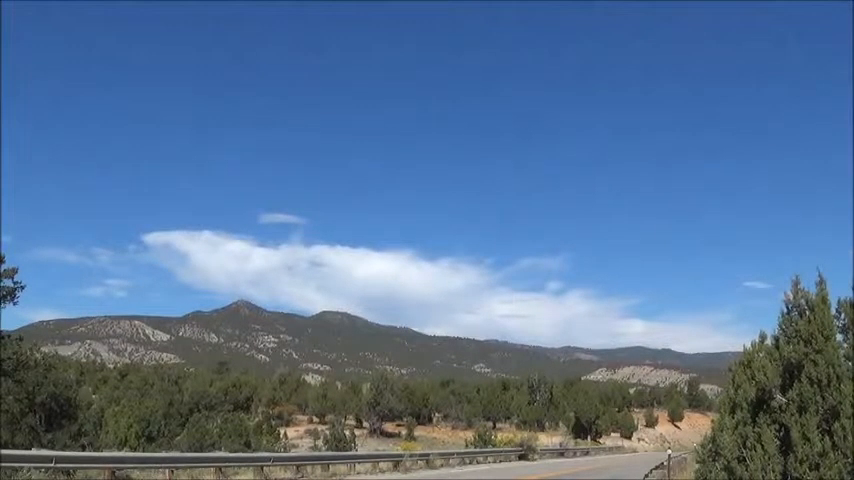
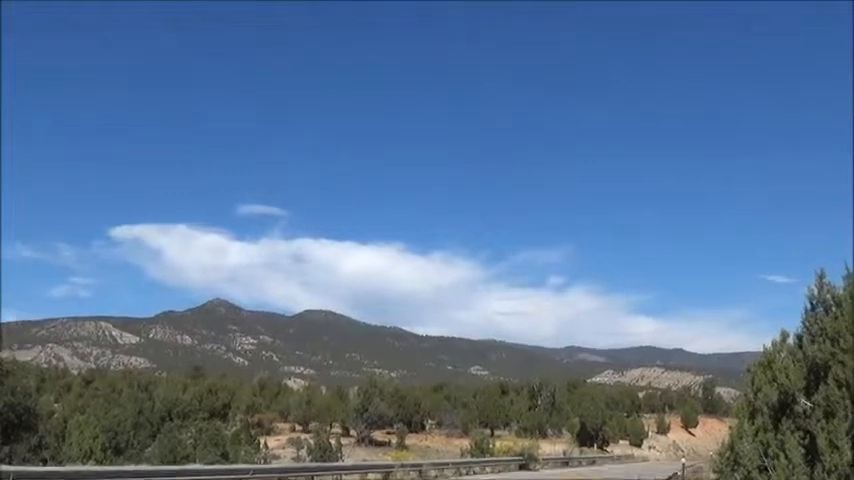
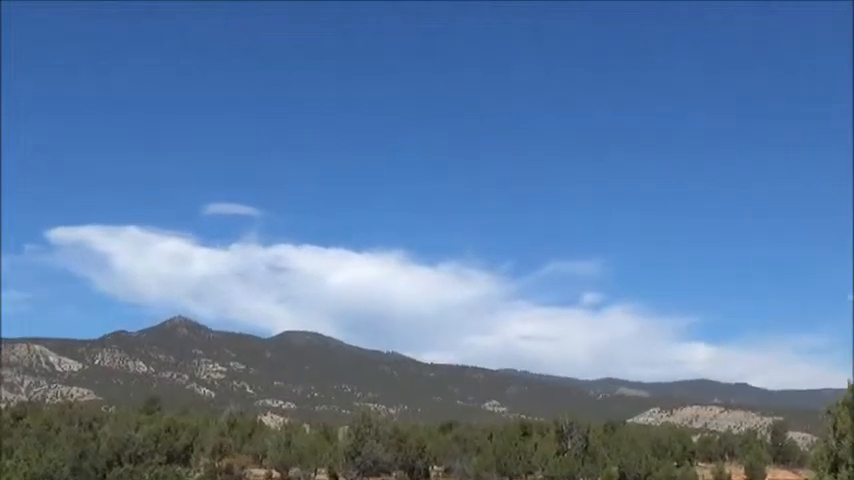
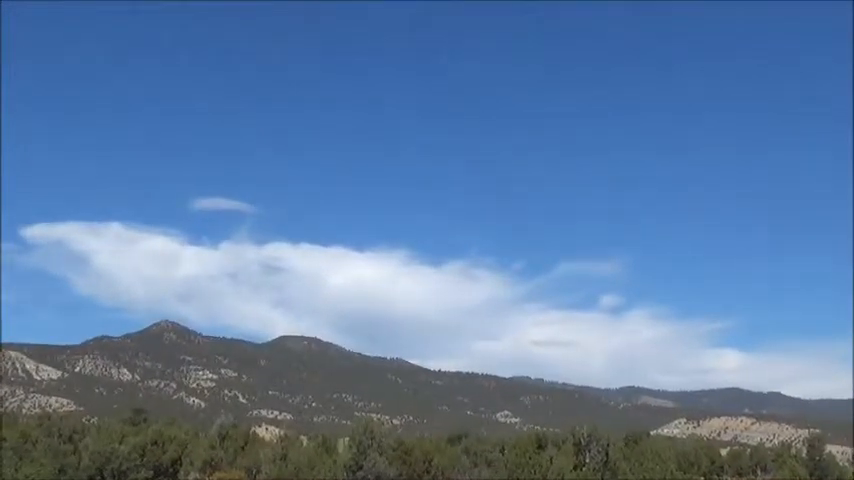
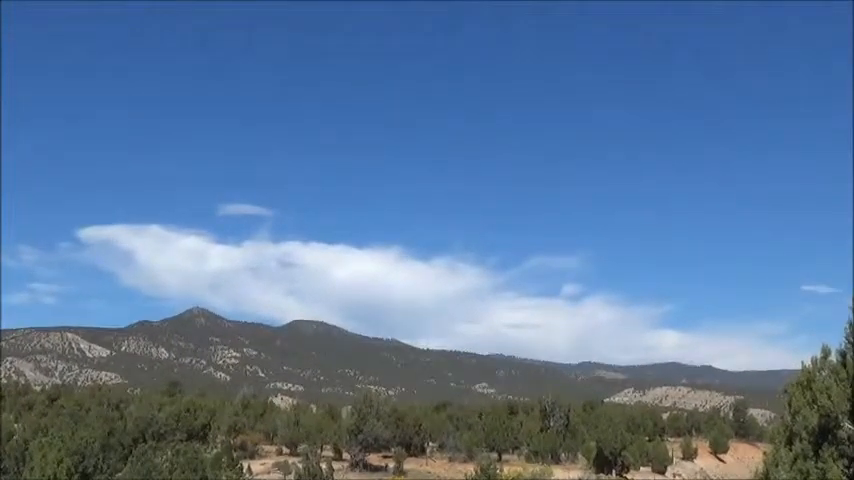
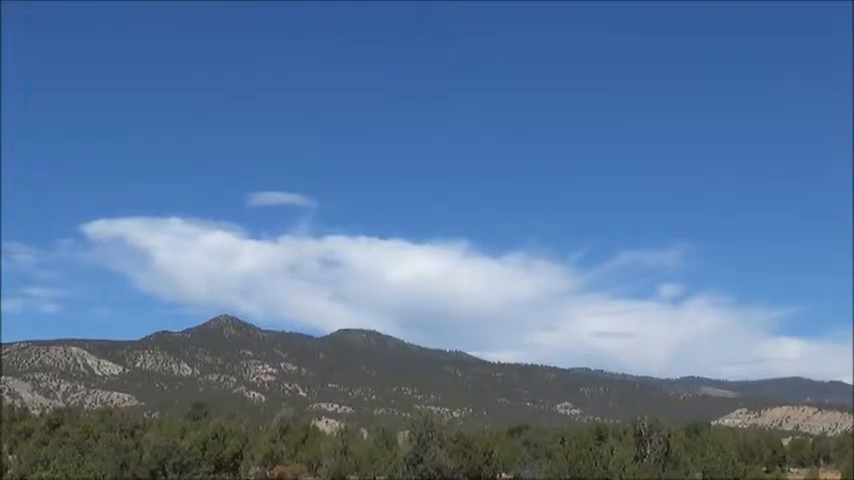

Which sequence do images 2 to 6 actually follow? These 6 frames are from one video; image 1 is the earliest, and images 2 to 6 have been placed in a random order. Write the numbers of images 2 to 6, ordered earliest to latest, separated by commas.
2, 5, 3, 4, 6
